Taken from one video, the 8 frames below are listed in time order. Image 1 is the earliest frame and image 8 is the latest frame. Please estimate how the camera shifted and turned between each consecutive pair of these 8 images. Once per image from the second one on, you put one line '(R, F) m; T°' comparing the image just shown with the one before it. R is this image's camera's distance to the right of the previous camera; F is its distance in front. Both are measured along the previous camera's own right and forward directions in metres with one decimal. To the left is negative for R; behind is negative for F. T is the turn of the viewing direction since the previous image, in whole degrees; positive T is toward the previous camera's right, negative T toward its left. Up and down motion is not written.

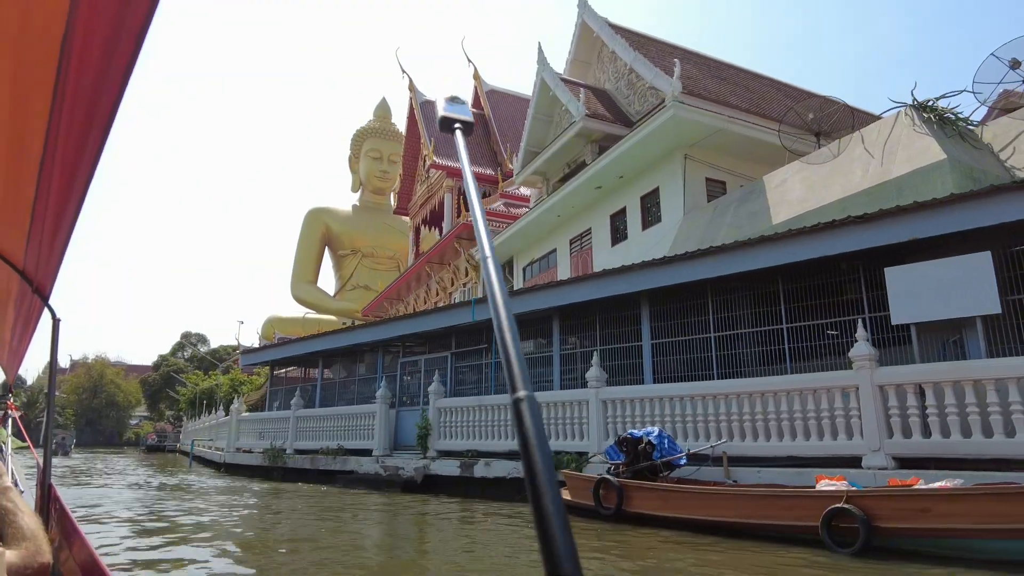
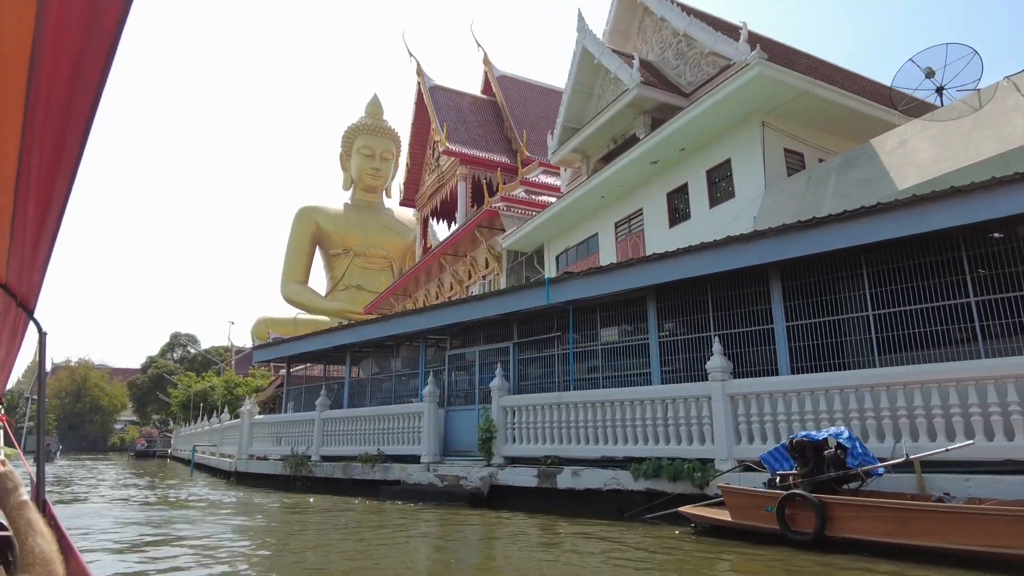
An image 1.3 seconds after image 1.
(-1.1, +1.4) m; +1°
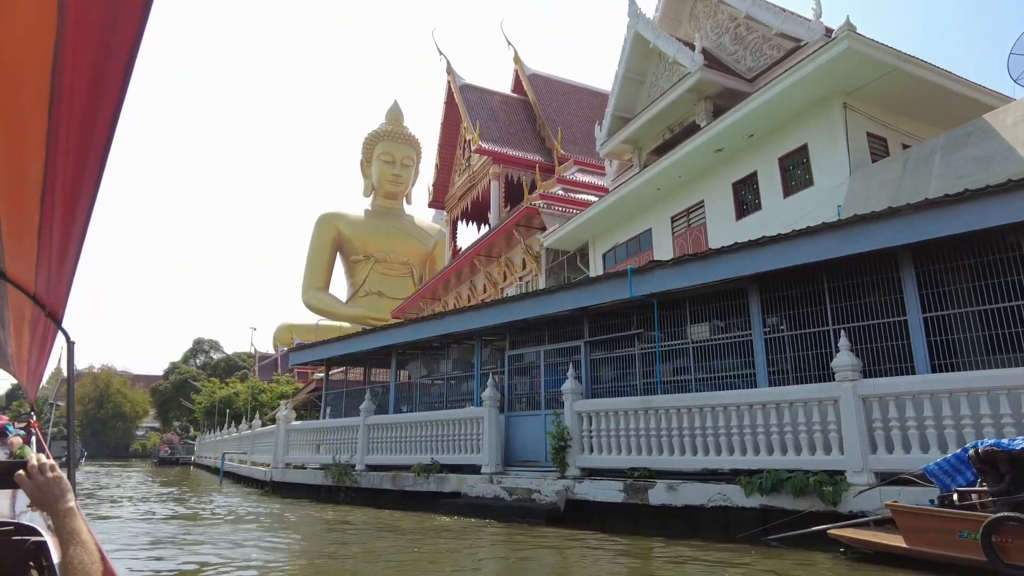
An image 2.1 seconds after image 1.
(-0.7, +0.8) m; -1°
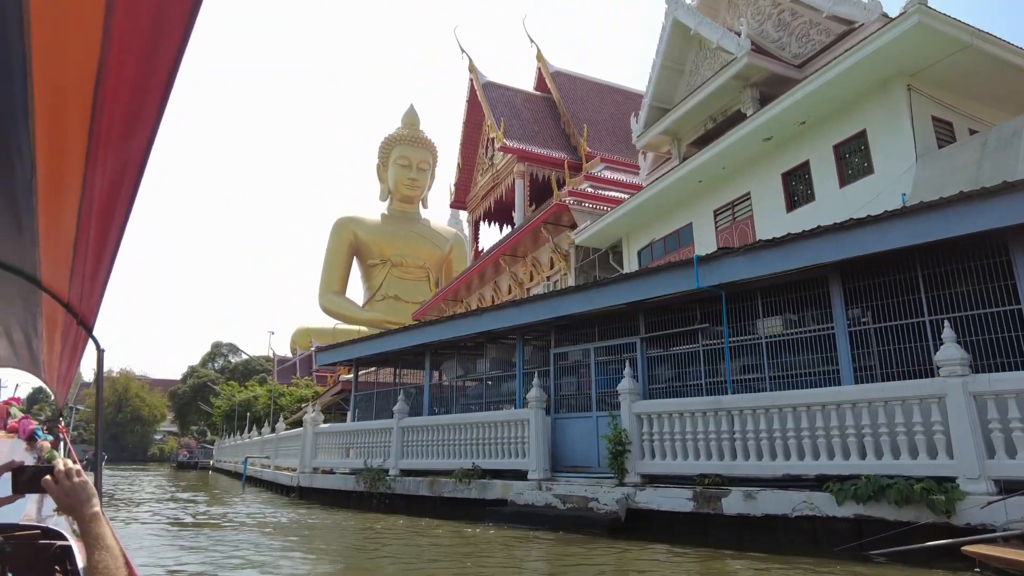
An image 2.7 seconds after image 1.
(-0.4, +0.5) m; -1°
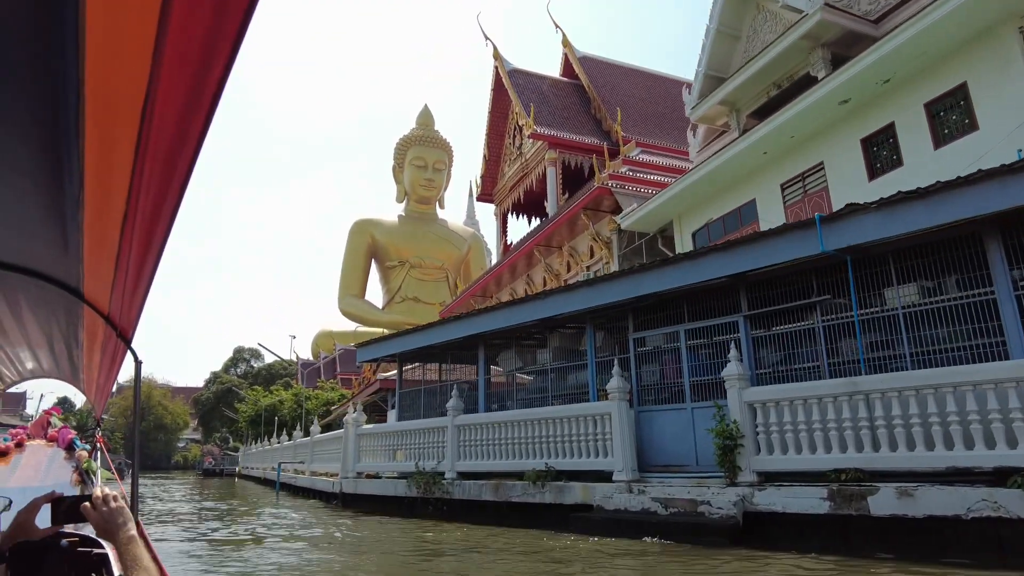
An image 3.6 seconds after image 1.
(-0.6, +0.9) m; -1°
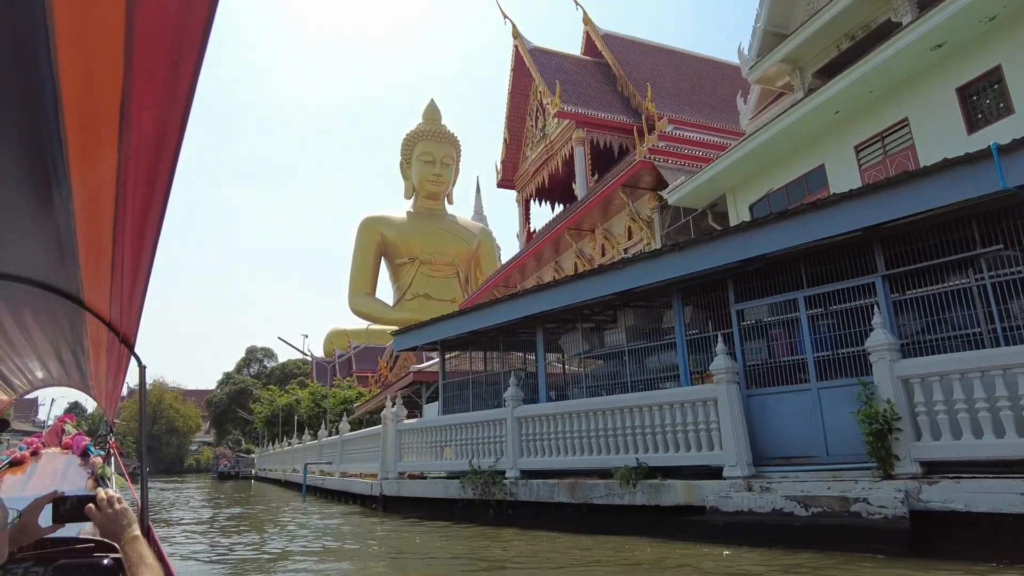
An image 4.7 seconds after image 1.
(-0.7, +1.1) m; 0°
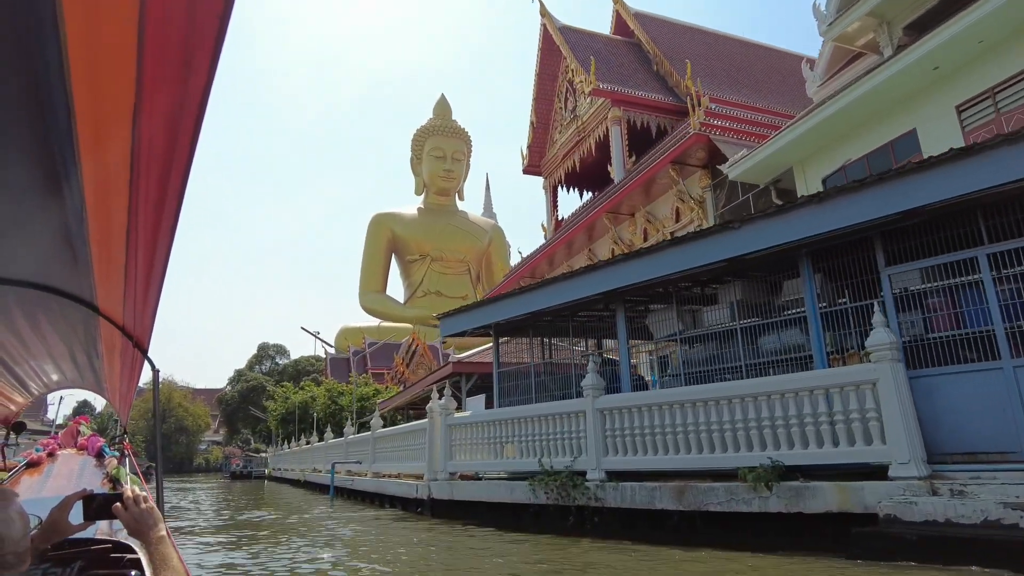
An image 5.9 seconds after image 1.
(-0.7, +1.1) m; 0°
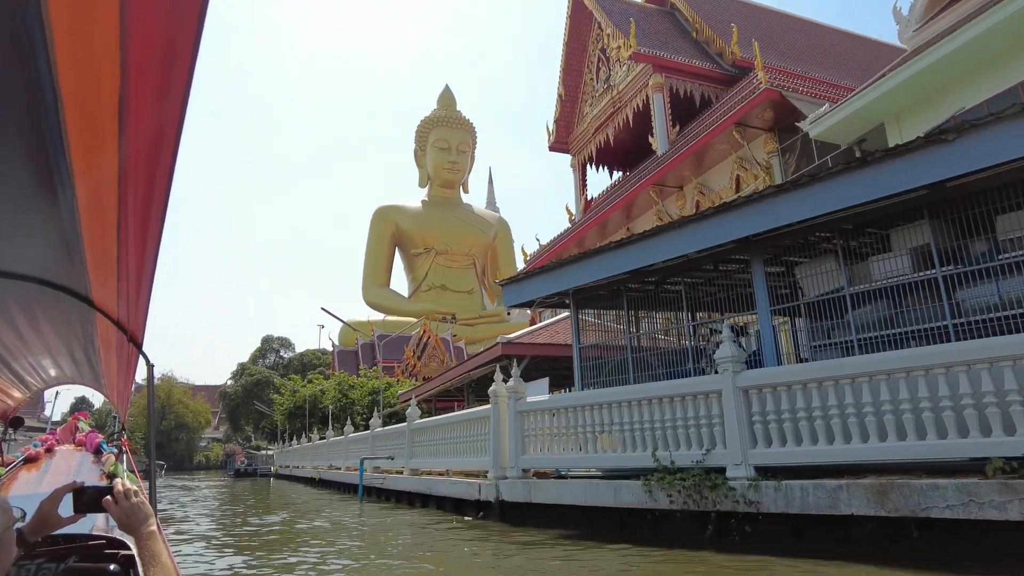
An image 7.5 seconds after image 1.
(-0.9, +1.5) m; 0°
